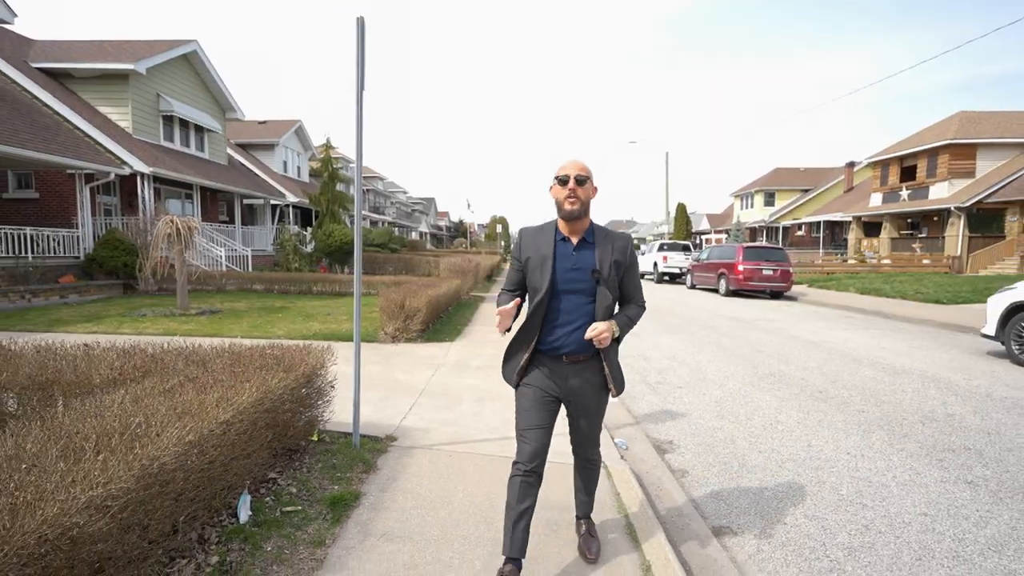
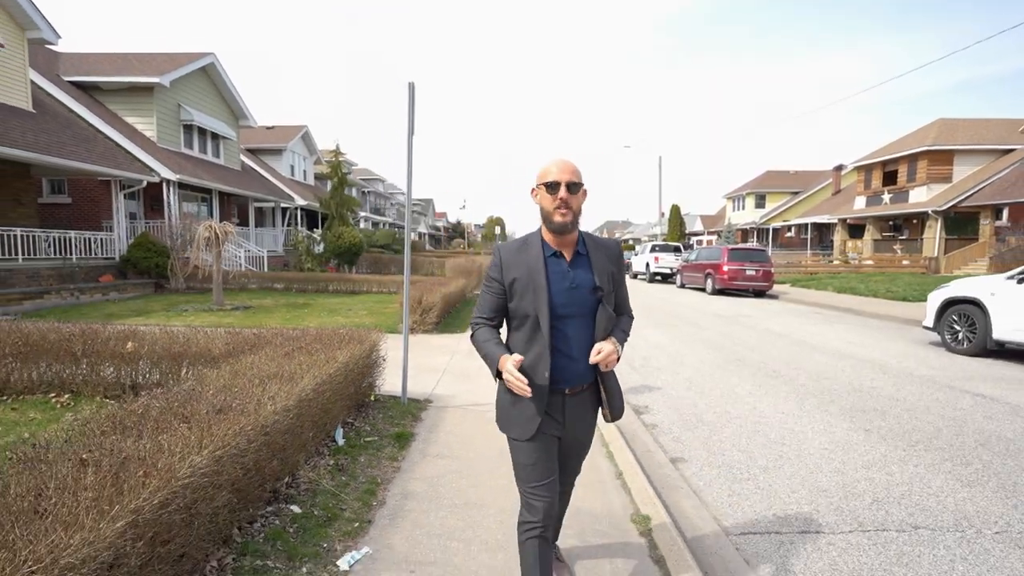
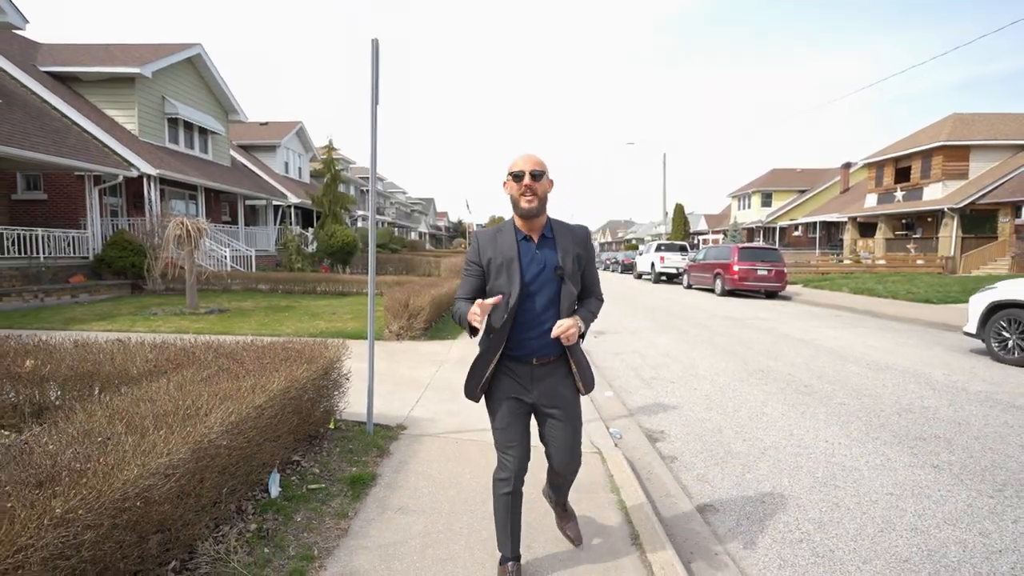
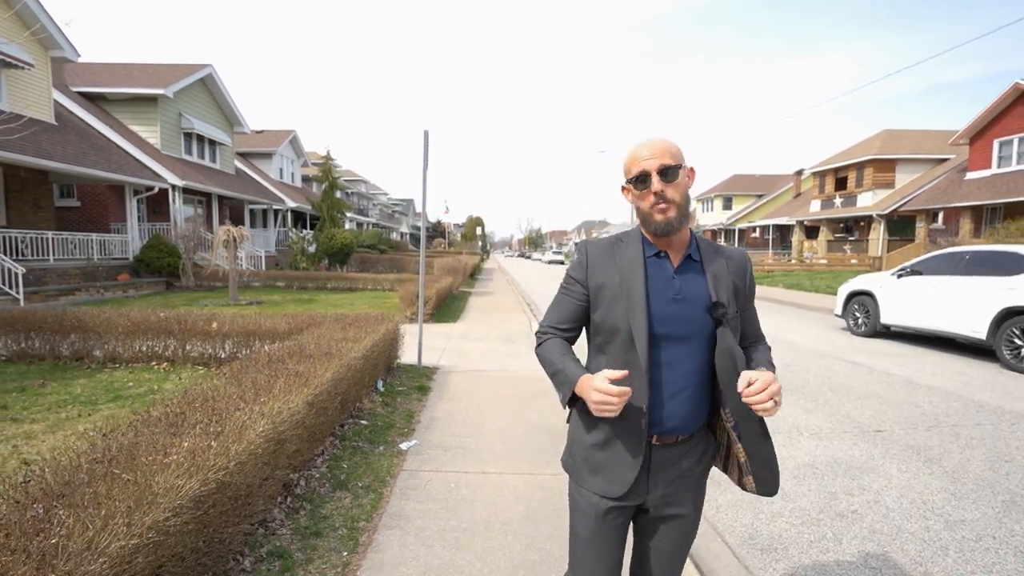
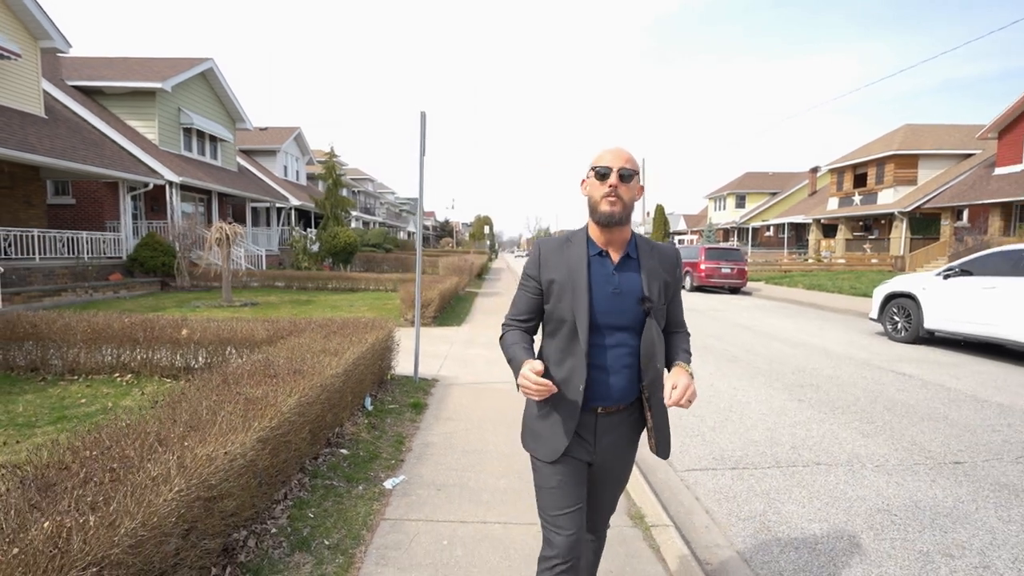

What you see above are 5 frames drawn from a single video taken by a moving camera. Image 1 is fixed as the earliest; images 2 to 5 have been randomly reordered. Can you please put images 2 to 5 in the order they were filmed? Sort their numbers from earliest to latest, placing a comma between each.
3, 2, 5, 4
